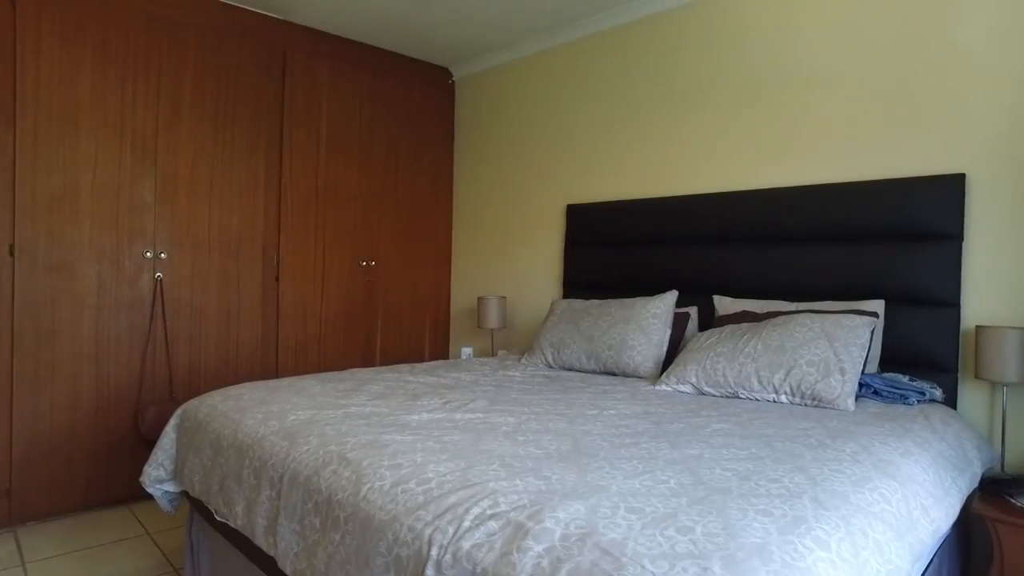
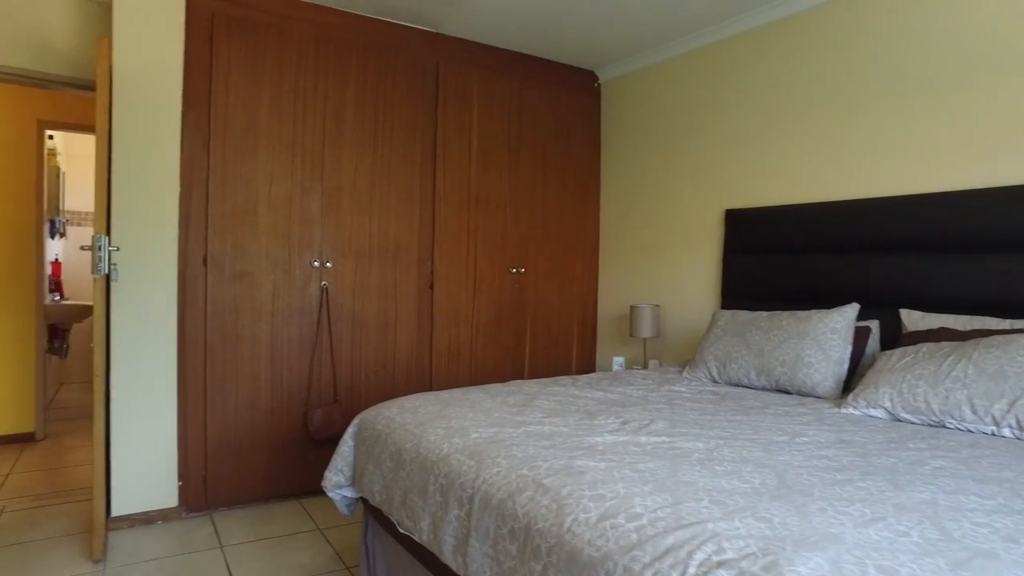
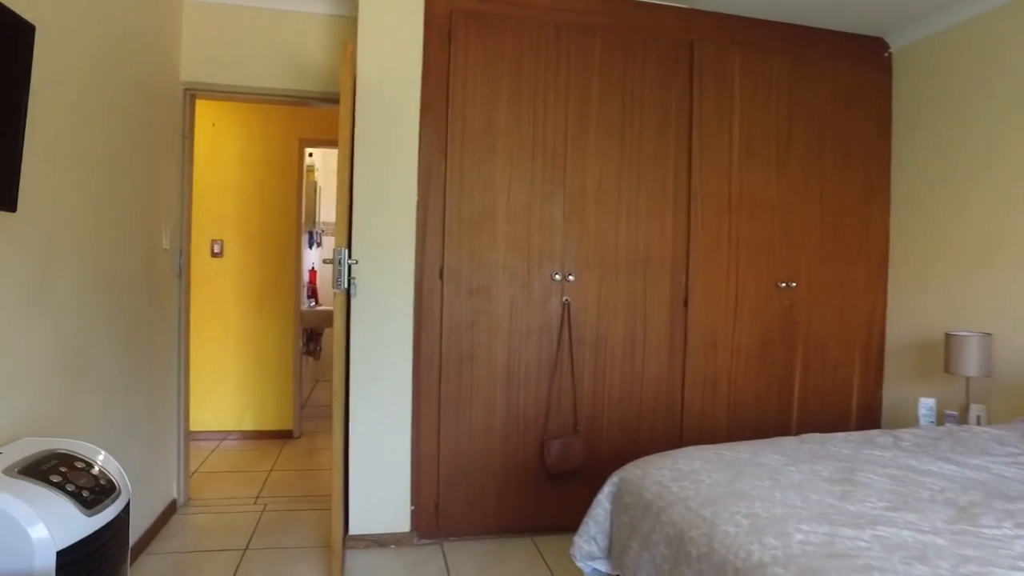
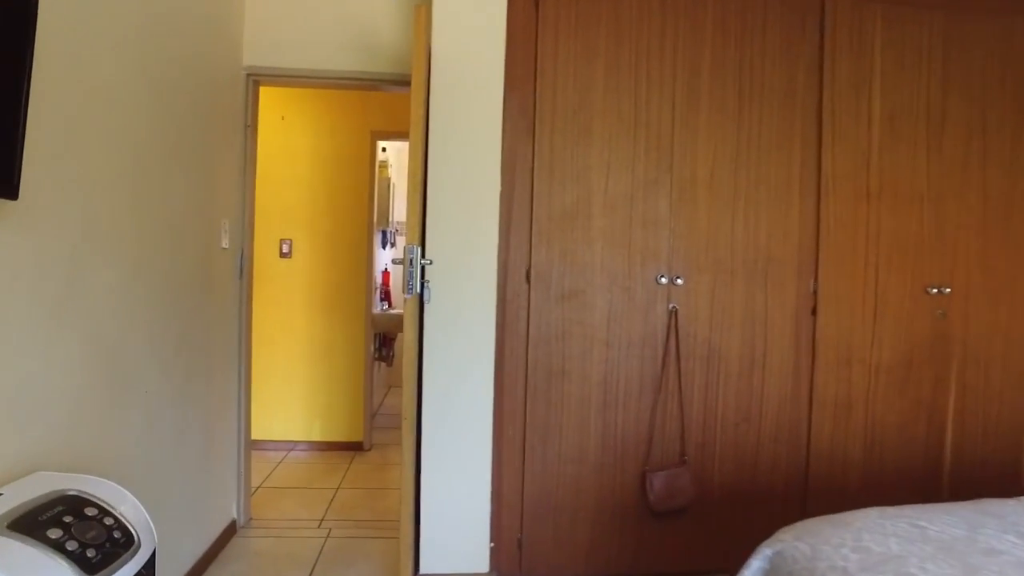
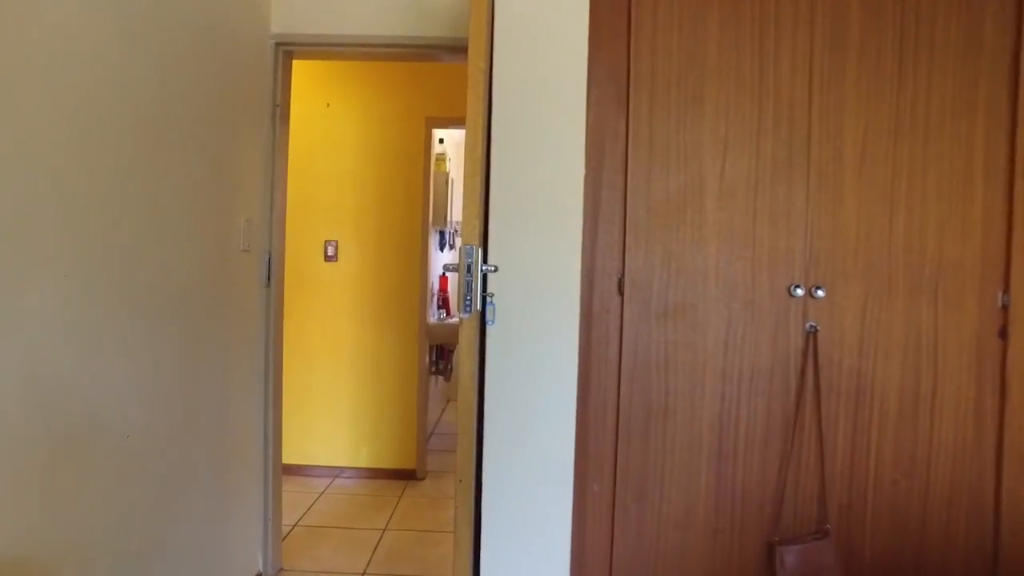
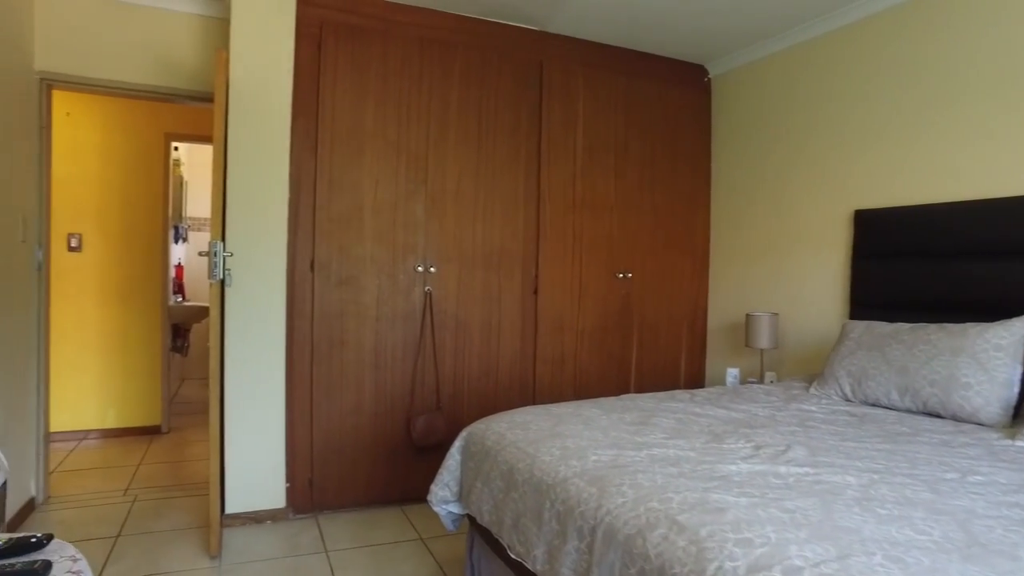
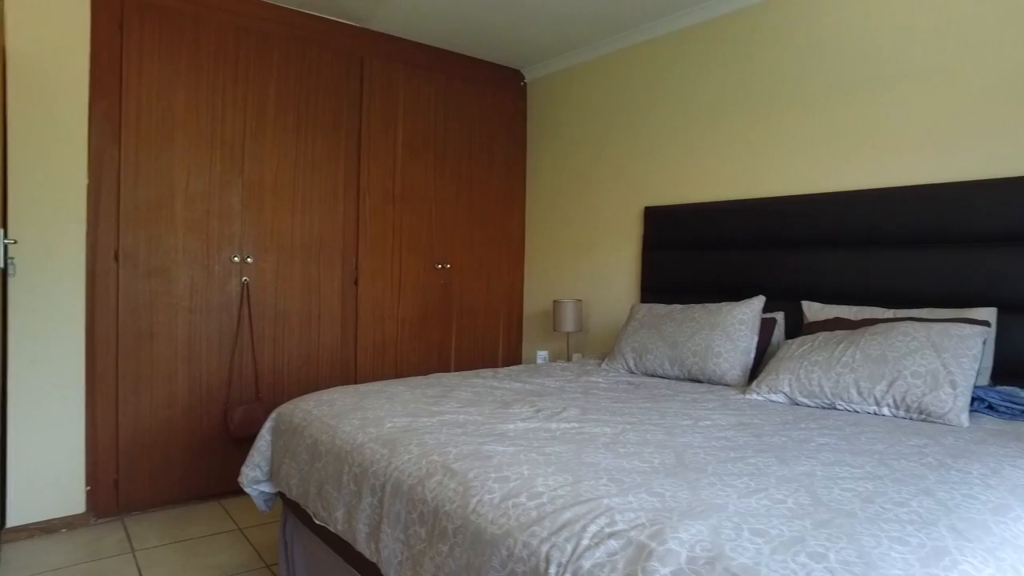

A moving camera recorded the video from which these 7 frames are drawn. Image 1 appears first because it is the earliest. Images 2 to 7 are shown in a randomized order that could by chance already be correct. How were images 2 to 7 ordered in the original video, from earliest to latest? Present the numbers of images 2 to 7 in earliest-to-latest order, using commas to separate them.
7, 2, 6, 3, 4, 5
